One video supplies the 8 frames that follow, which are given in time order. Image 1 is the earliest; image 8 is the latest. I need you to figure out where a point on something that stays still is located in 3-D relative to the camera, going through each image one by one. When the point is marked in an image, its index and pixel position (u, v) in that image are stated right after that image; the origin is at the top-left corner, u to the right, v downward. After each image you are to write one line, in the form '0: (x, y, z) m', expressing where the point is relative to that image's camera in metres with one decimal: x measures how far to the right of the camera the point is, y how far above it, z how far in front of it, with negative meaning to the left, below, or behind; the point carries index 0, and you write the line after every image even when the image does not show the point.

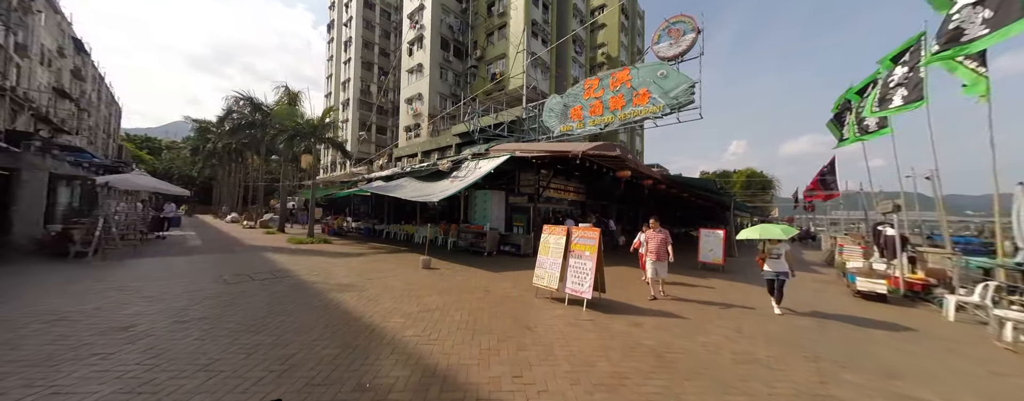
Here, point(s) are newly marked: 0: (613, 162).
0: (+3.6, +1.3, +9.8) m
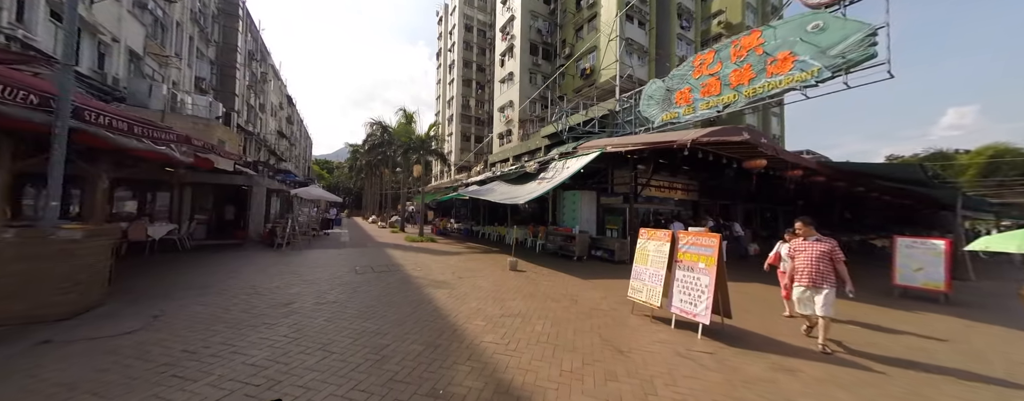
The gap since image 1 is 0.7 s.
0: (+6.4, +1.4, +7.8) m
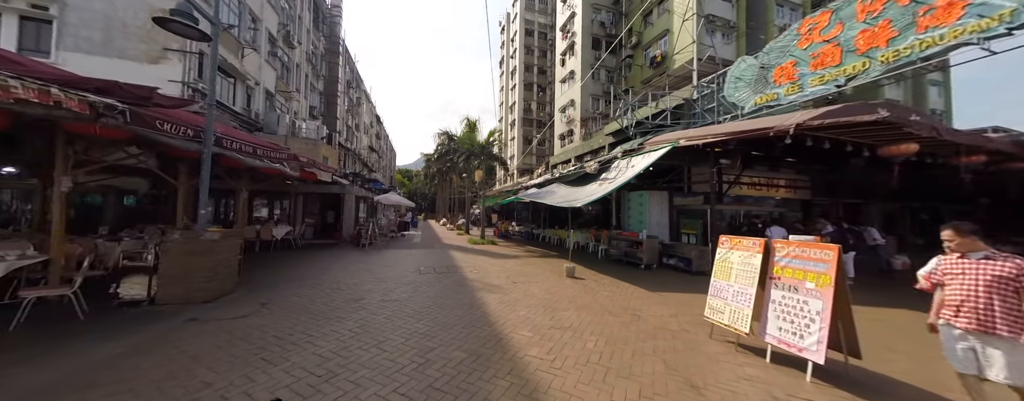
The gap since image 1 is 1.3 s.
0: (+7.7, +1.4, +5.9) m
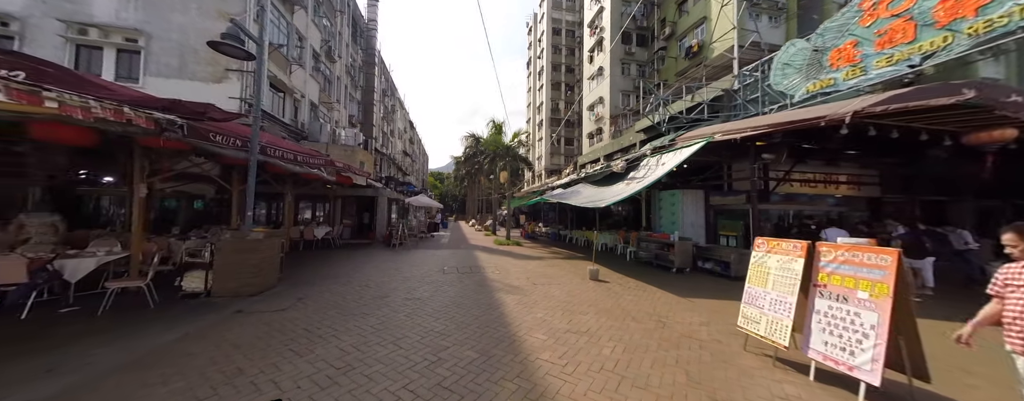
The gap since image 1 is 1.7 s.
0: (+8.1, +1.5, +5.1) m
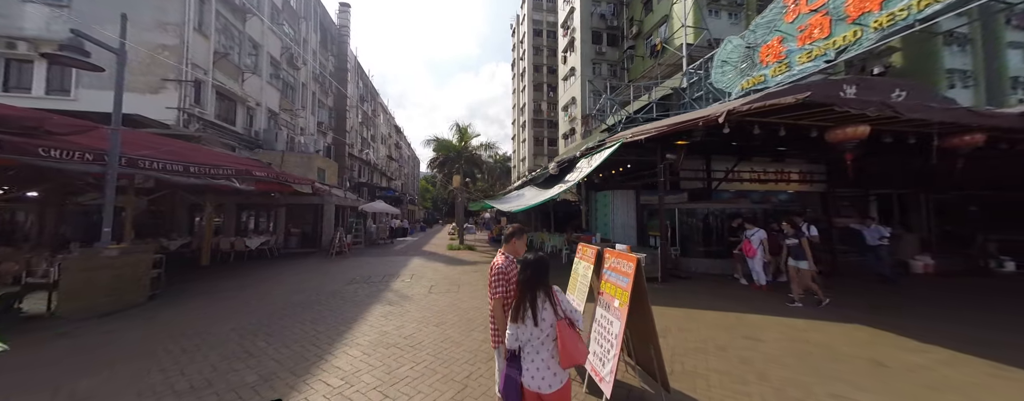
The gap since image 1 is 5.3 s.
0: (+5.8, +1.5, +5.0) m
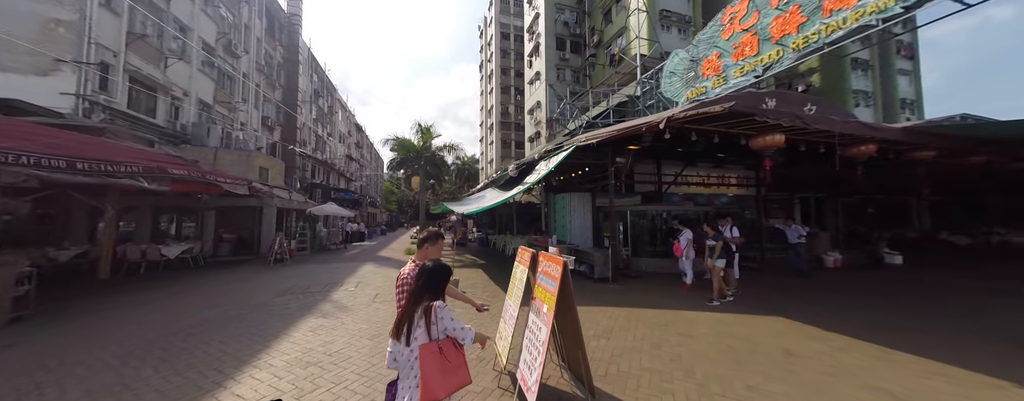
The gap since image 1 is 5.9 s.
0: (+4.8, +1.5, +5.5) m
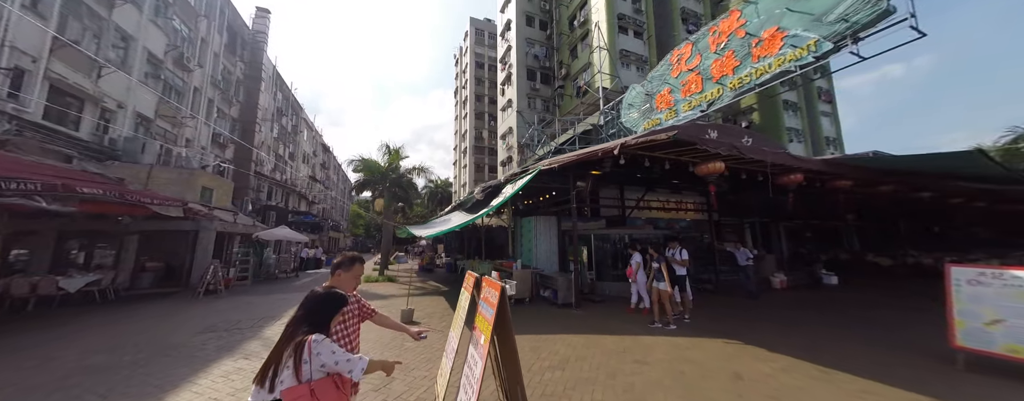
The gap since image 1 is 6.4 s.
0: (+4.0, +1.0, +5.9) m
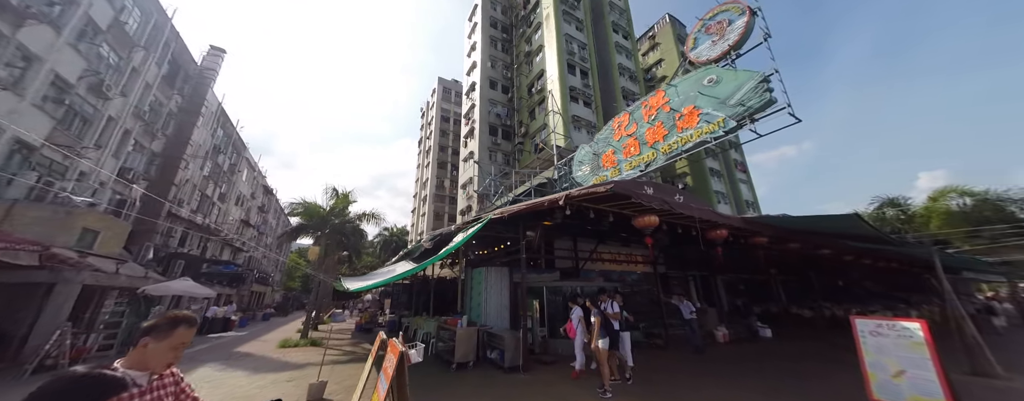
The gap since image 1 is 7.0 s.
0: (+2.9, -0.2, +6.2) m
